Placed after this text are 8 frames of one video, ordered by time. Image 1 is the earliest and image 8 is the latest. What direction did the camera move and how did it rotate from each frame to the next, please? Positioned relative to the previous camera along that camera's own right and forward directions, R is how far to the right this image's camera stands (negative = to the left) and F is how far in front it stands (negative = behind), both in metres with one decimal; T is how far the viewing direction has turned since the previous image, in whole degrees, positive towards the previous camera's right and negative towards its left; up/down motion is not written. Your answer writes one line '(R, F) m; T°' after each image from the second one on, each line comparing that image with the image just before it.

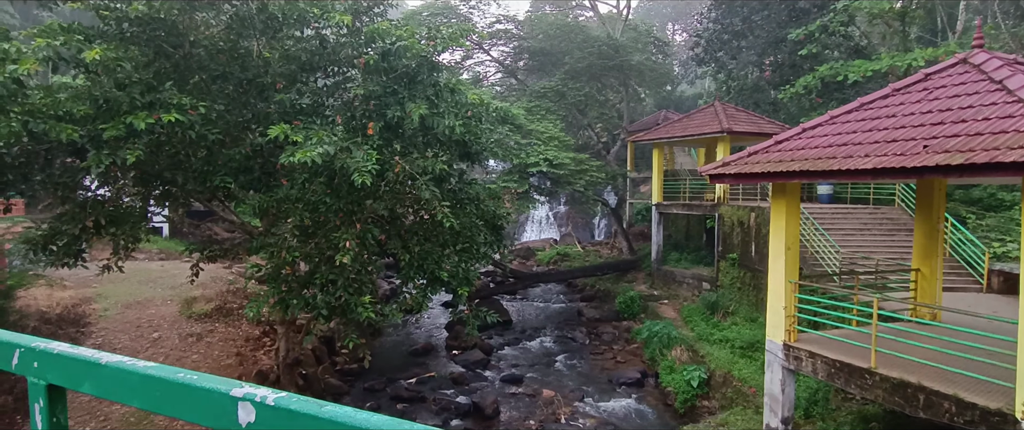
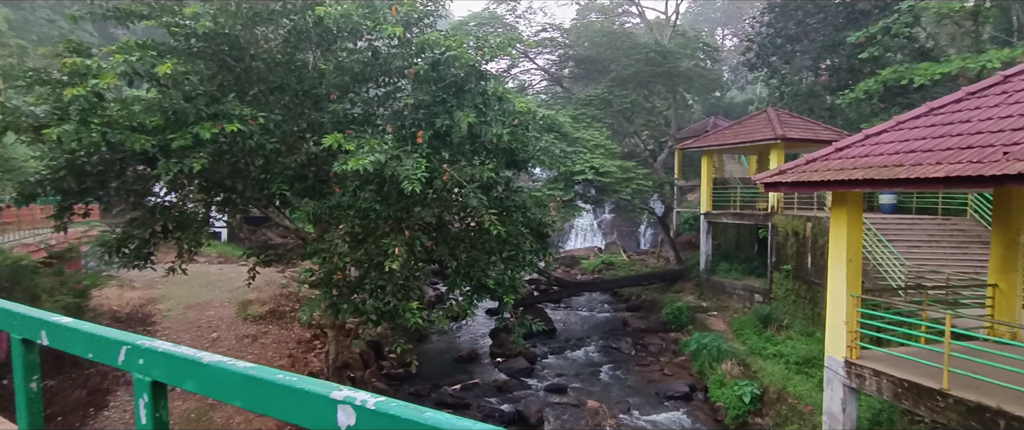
(0.0, 0.0) m; -5°
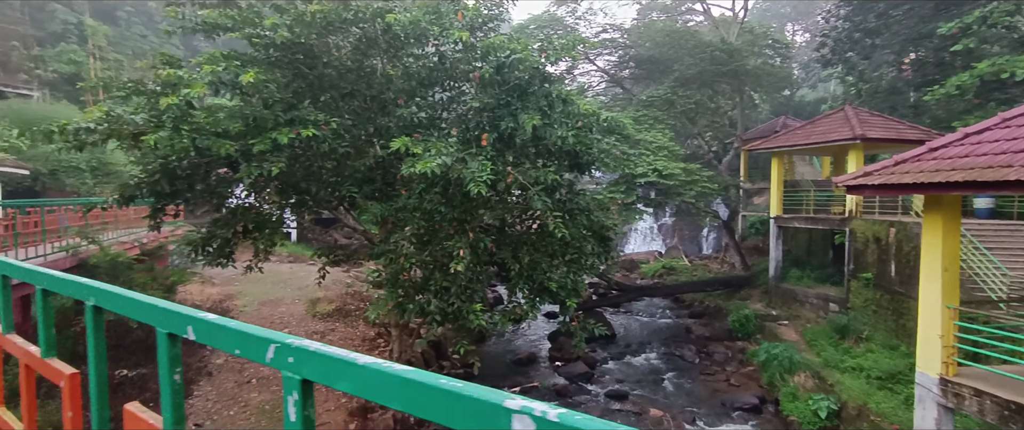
(-0.1, 0.0) m; -6°
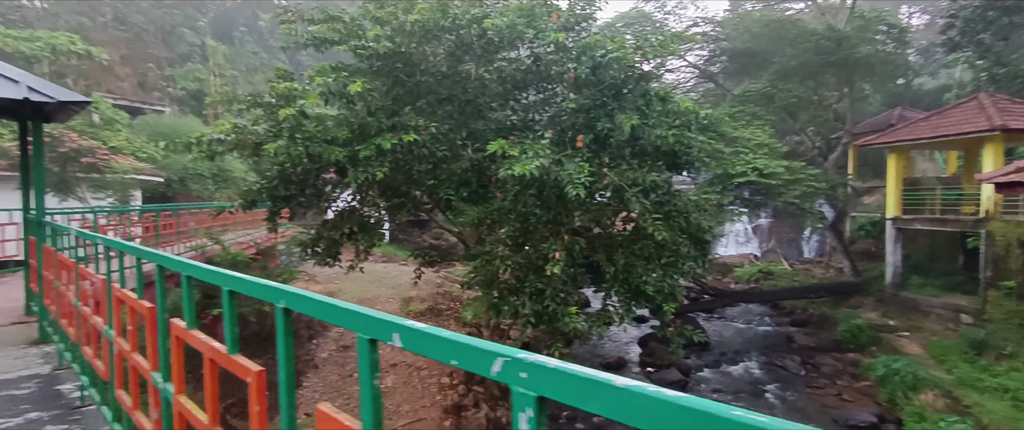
(-0.2, 0.0) m; -9°
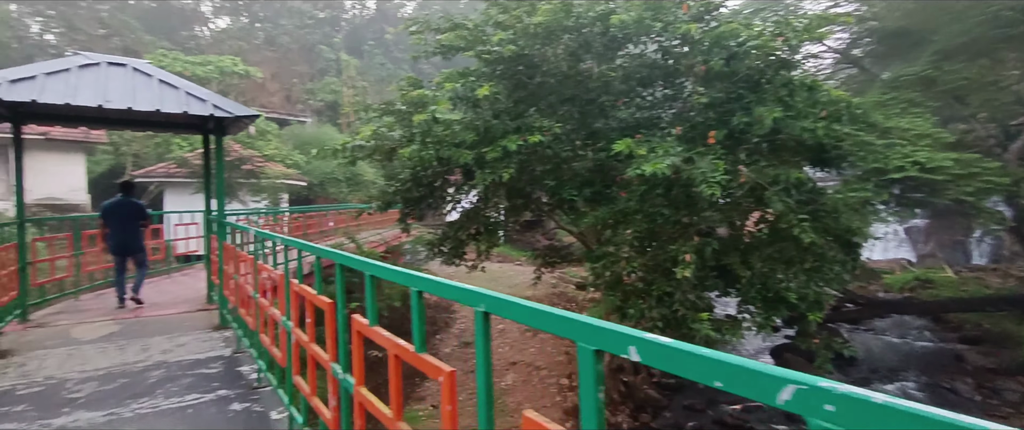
(-0.2, 0.0) m; -12°
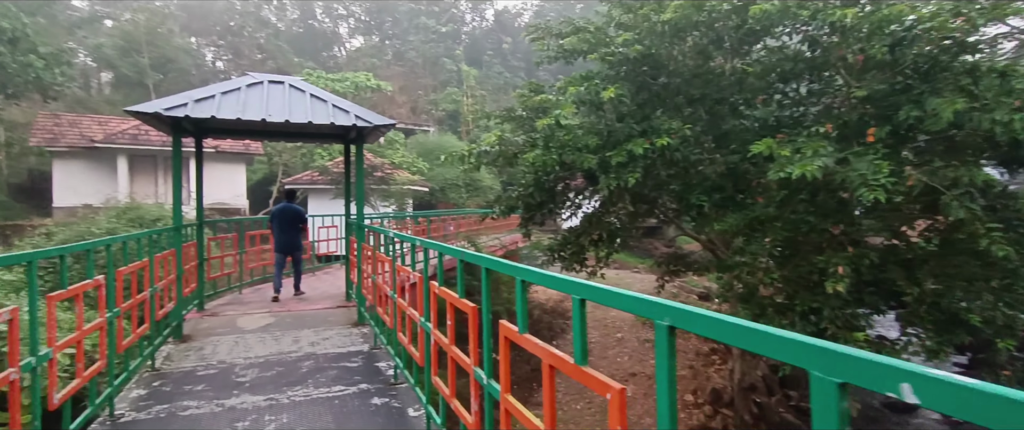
(-0.1, +0.1) m; -12°
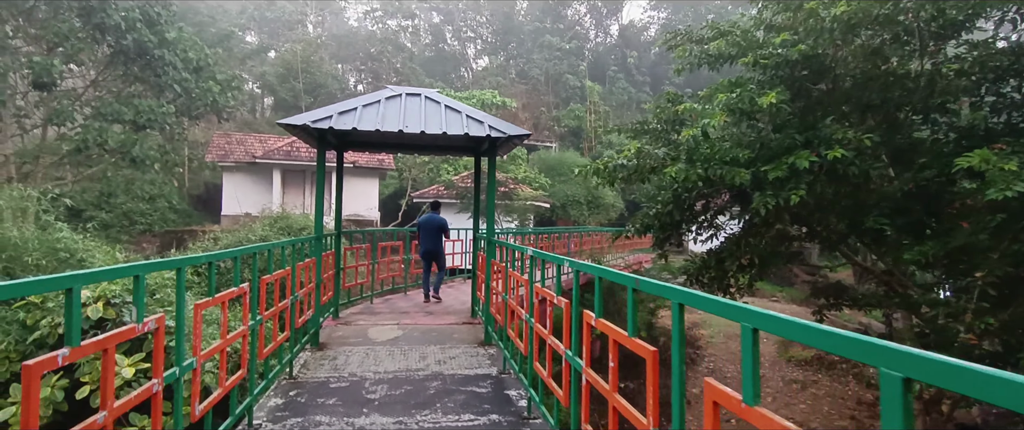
(-0.2, +0.4) m; -12°
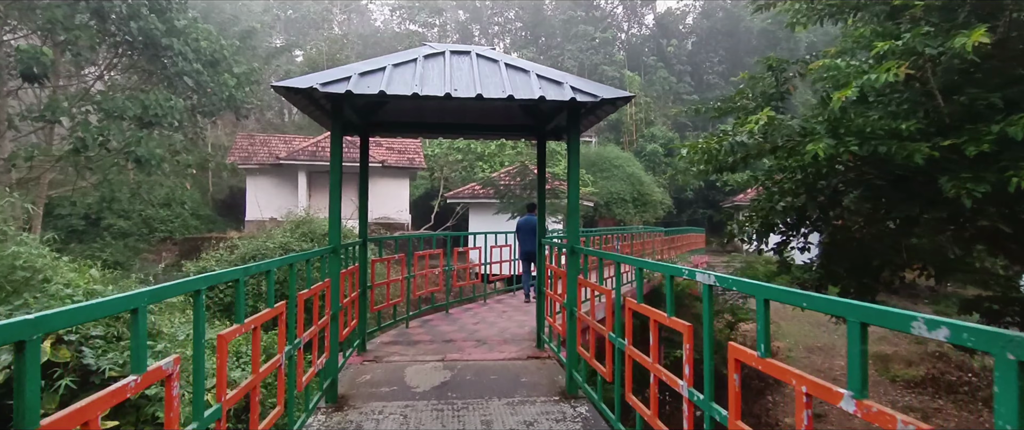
(-0.4, +1.5) m; -3°
